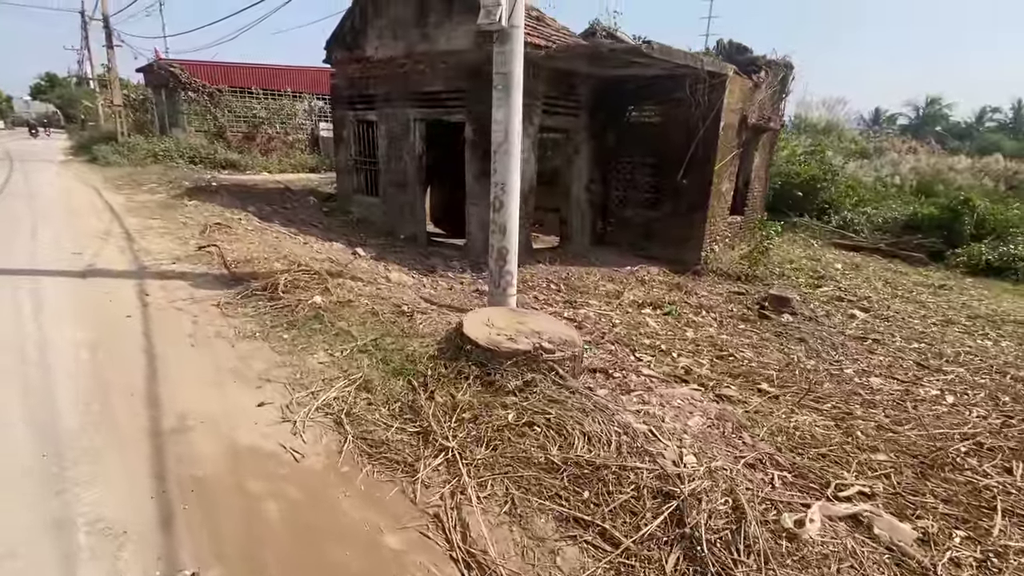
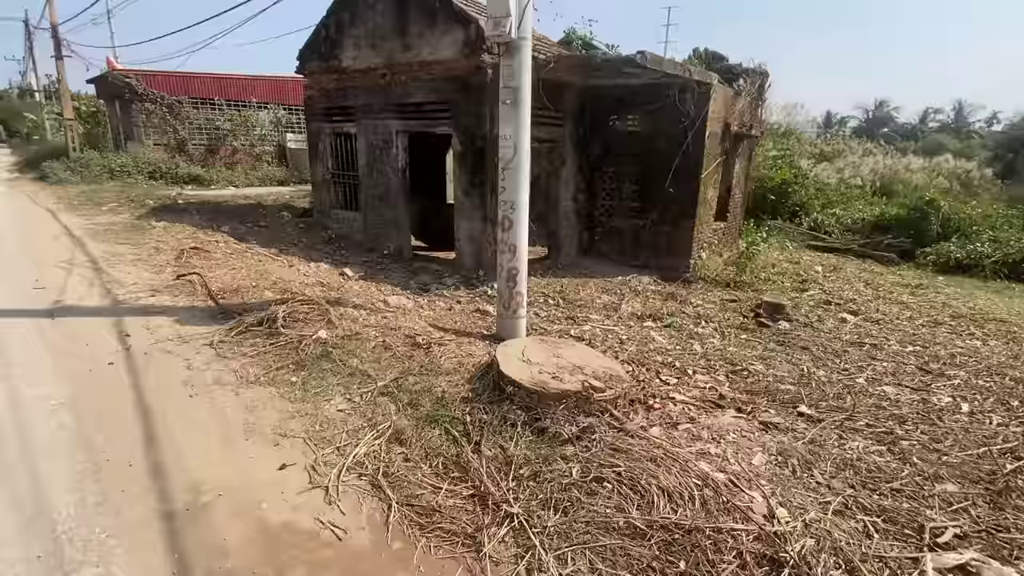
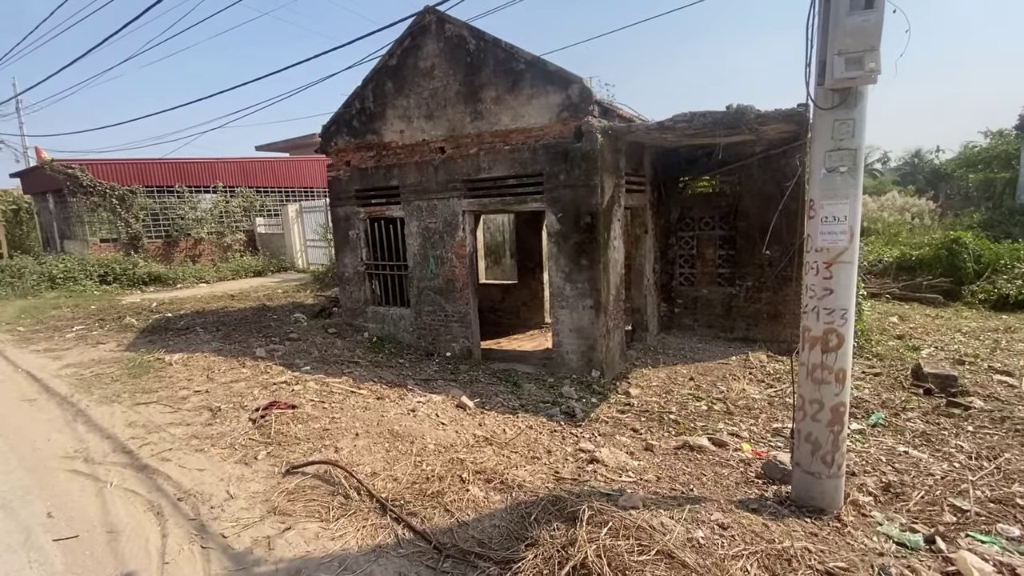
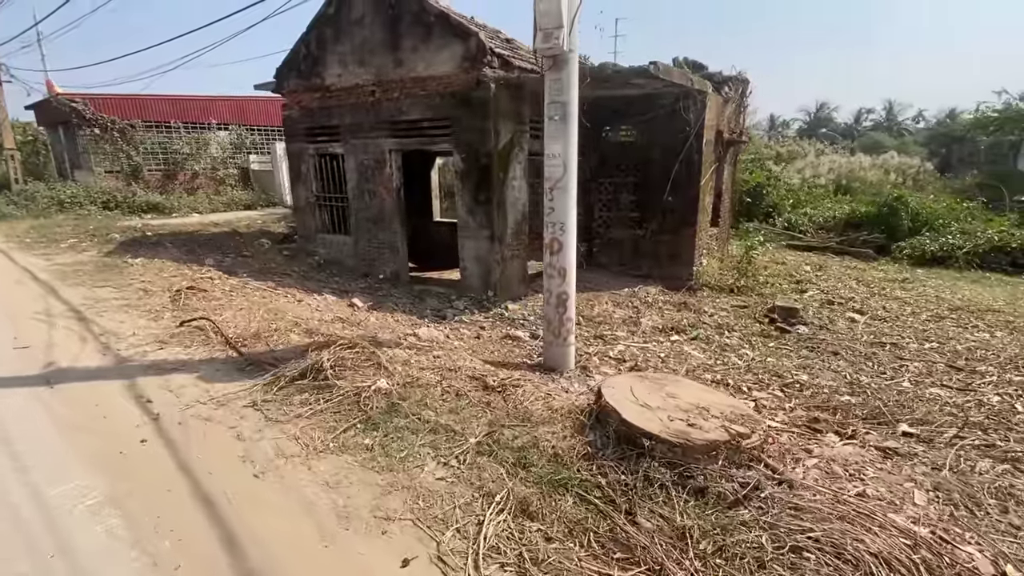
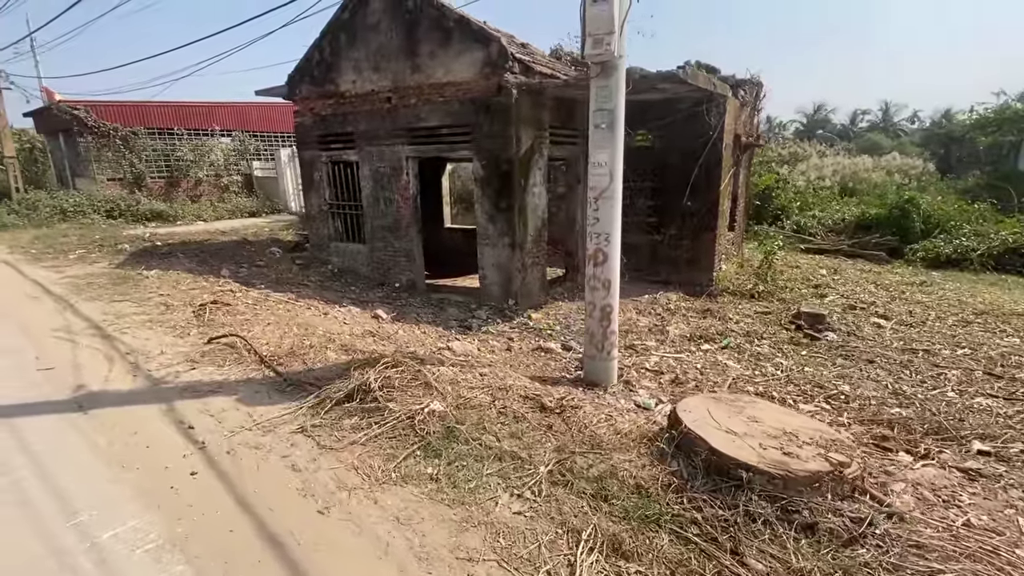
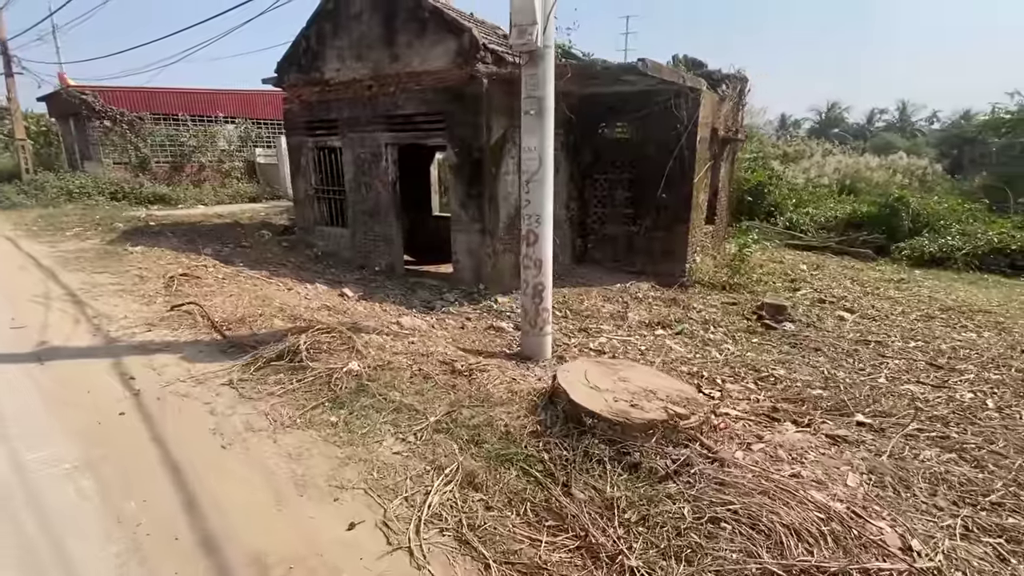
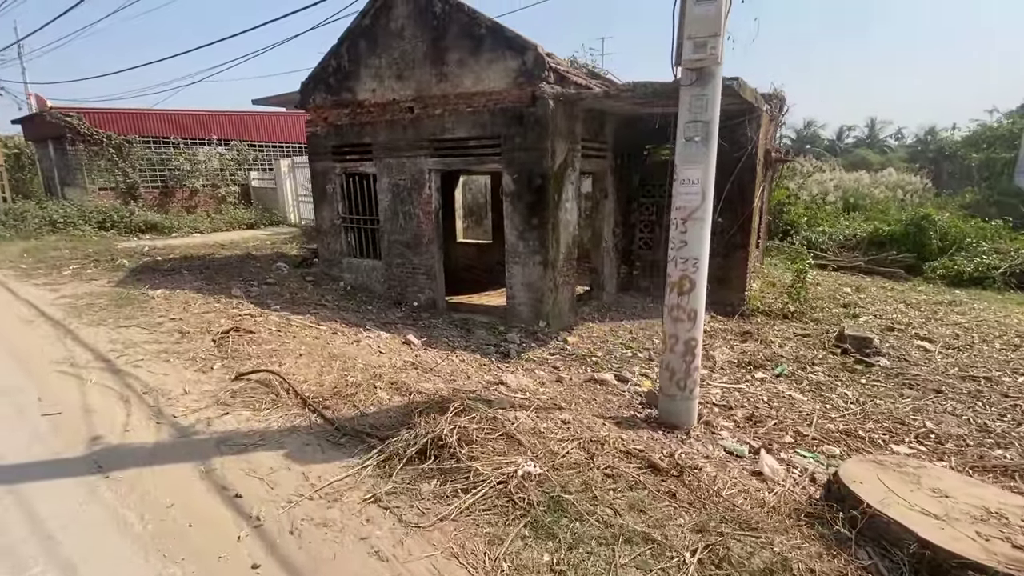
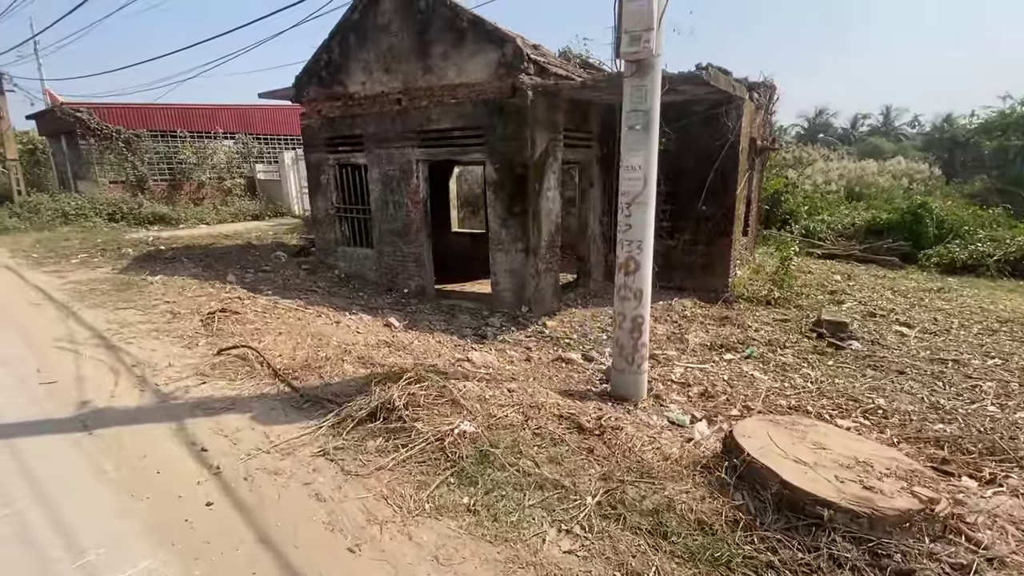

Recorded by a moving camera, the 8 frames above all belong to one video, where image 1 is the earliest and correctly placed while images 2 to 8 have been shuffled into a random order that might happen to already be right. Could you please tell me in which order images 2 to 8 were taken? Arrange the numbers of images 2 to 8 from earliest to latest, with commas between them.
2, 6, 4, 5, 8, 7, 3
